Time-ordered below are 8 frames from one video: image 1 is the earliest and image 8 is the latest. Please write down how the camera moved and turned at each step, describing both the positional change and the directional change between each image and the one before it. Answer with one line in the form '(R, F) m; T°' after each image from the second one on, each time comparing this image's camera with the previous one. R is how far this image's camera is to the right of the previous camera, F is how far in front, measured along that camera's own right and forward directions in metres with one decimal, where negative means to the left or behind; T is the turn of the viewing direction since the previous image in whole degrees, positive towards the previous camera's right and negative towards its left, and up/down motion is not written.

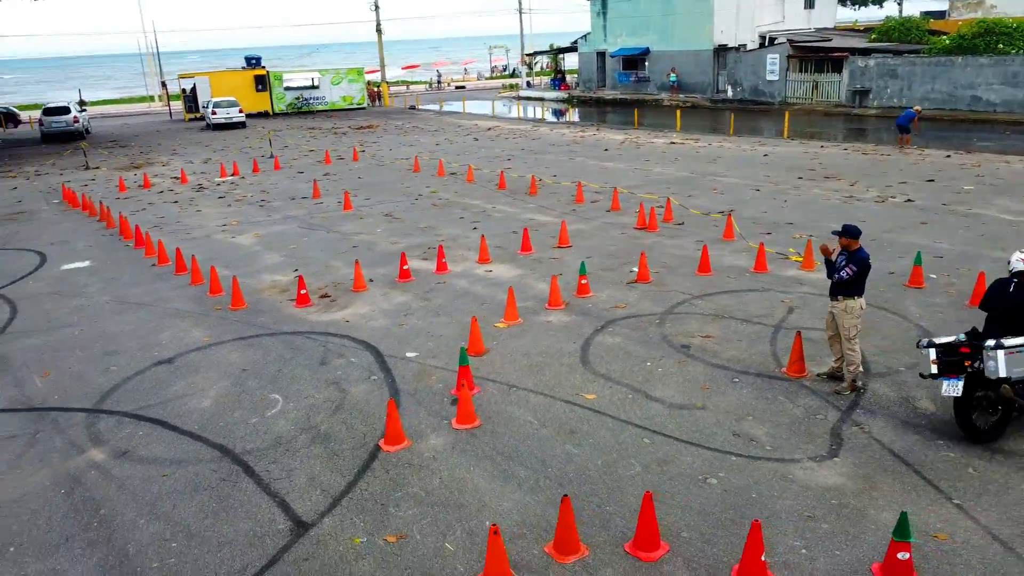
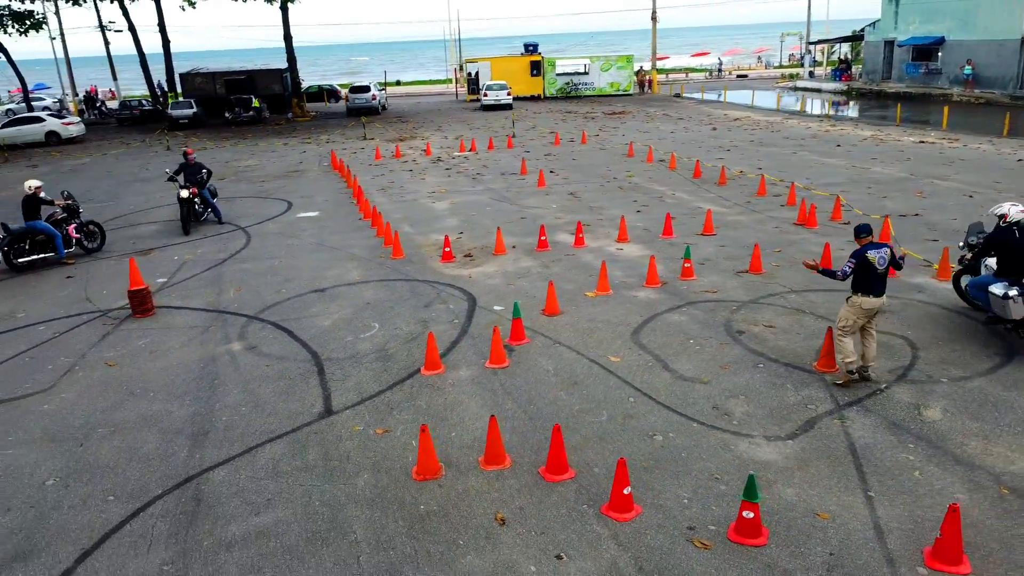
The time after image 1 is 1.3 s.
(+2.3, -0.6) m; -20°
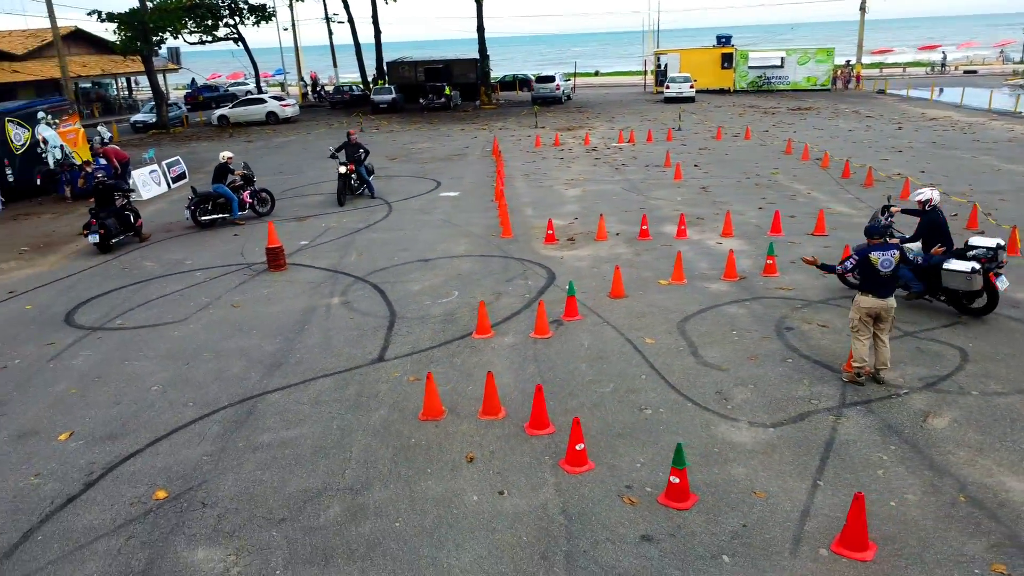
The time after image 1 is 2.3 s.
(+1.5, -0.5) m; -14°
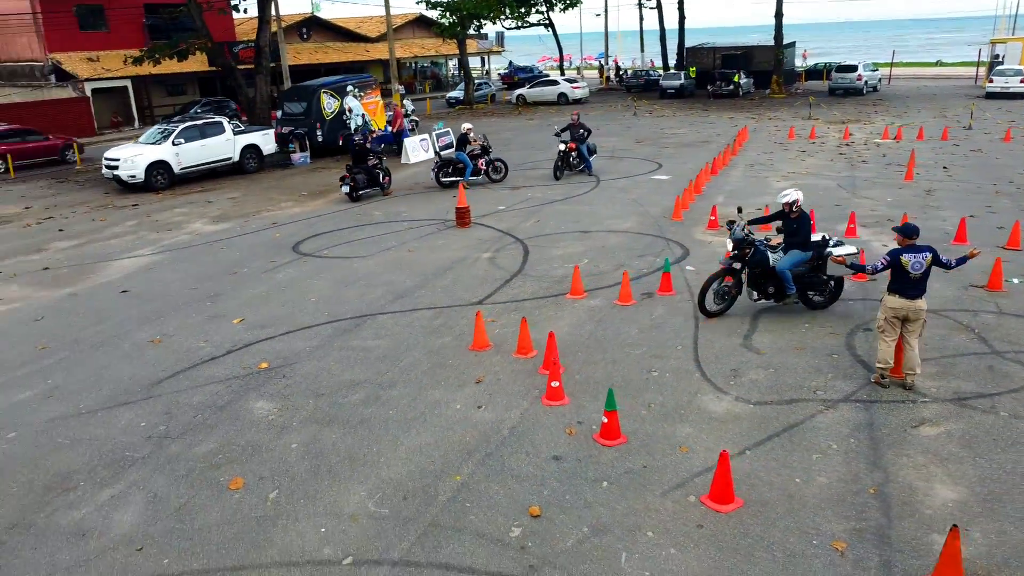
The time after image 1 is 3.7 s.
(+2.5, -0.6) m; -22°
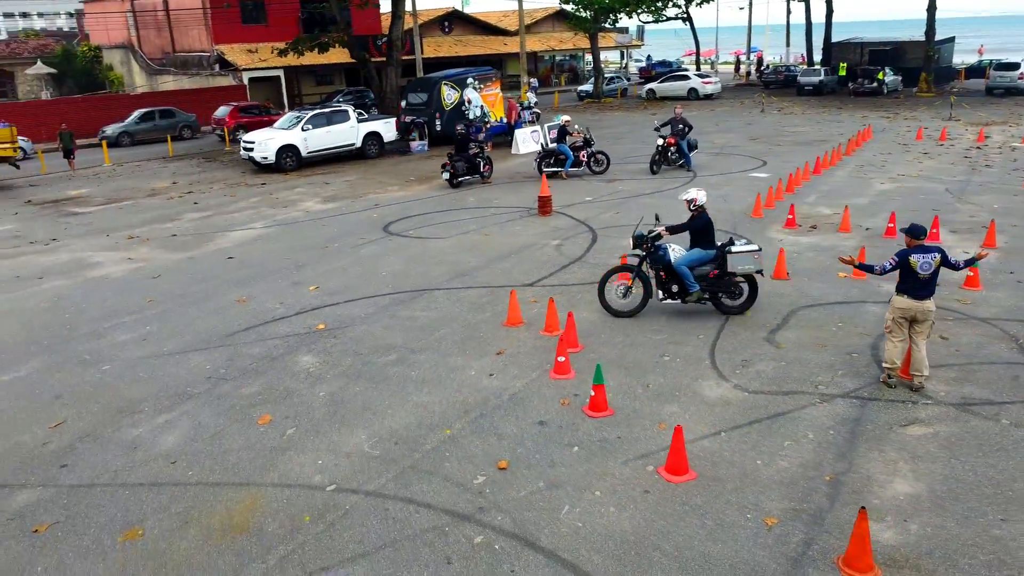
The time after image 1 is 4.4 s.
(+1.1, -0.5) m; -10°
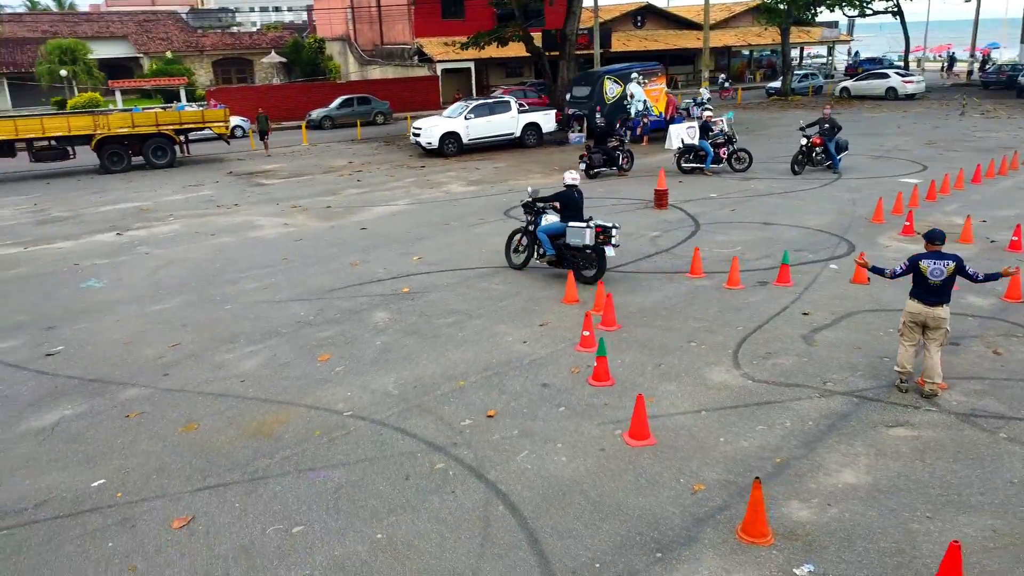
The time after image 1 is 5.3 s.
(+1.6, -0.6) m; -14°
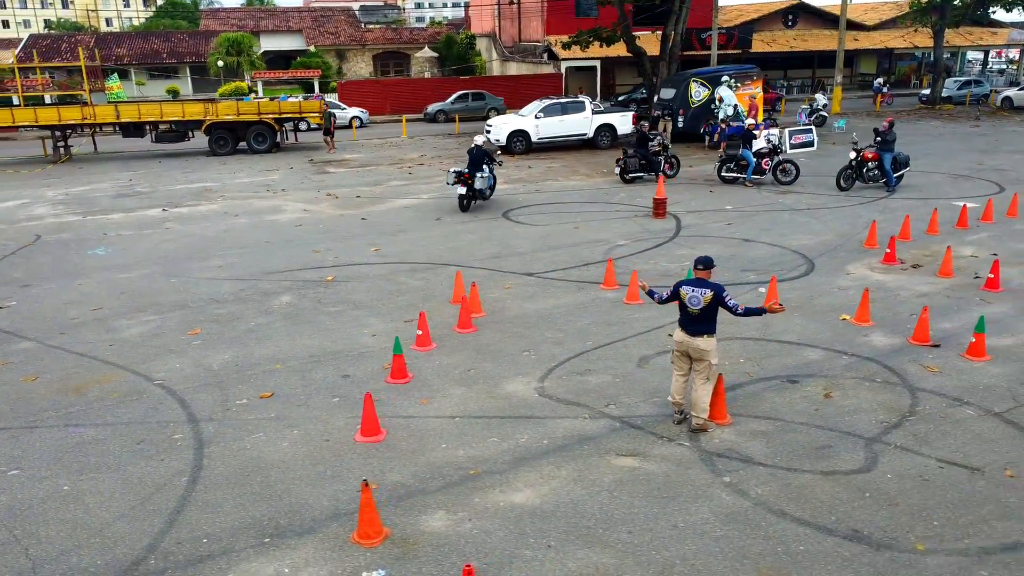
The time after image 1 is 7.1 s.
(+3.3, +0.2) m; -13°
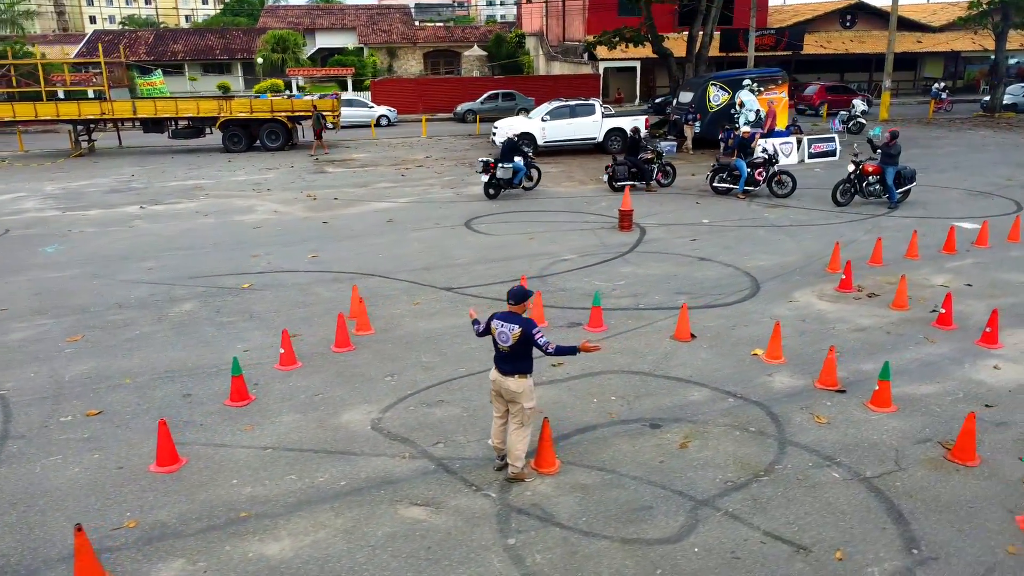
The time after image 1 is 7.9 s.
(+1.9, +0.6) m; -5°
